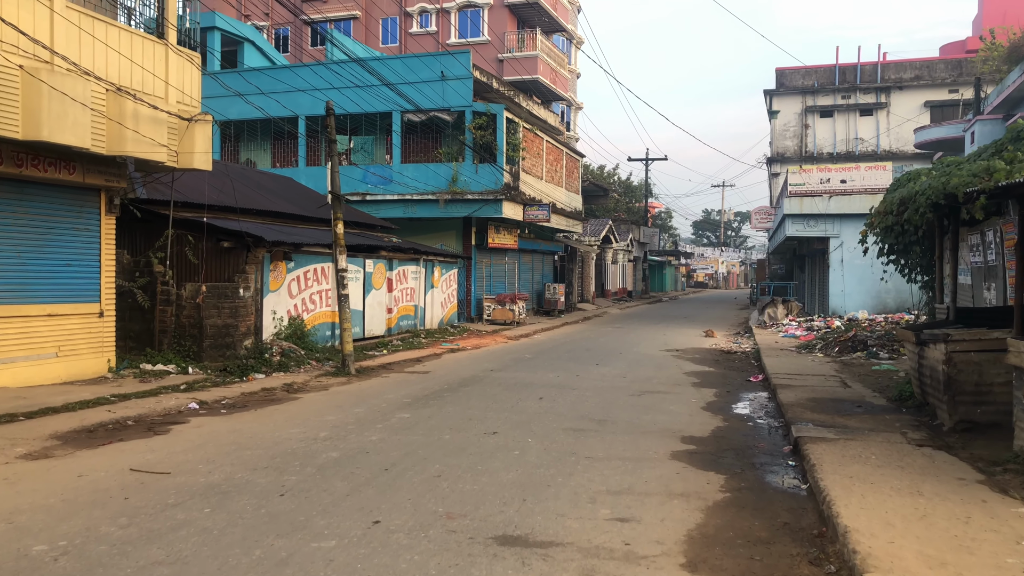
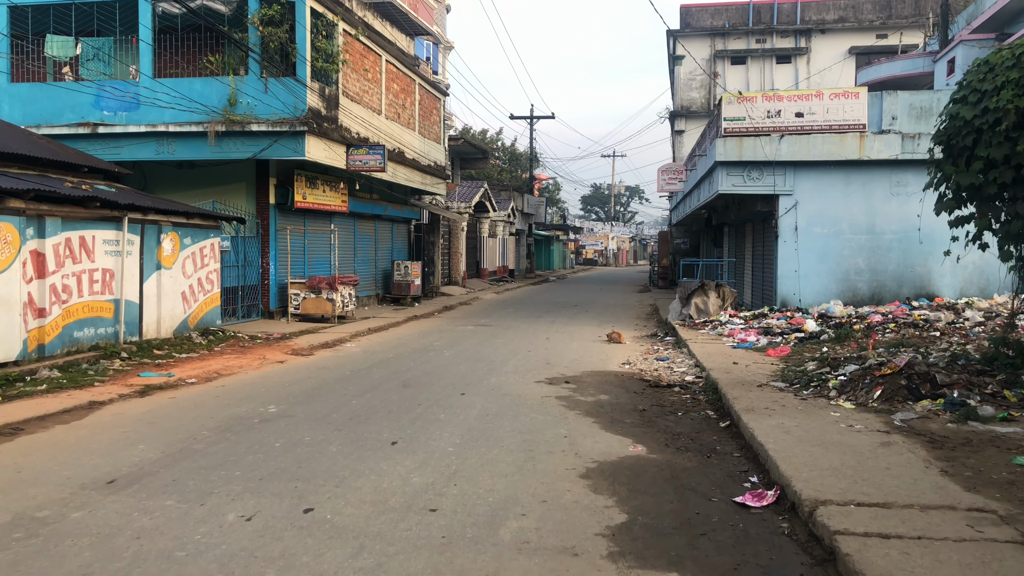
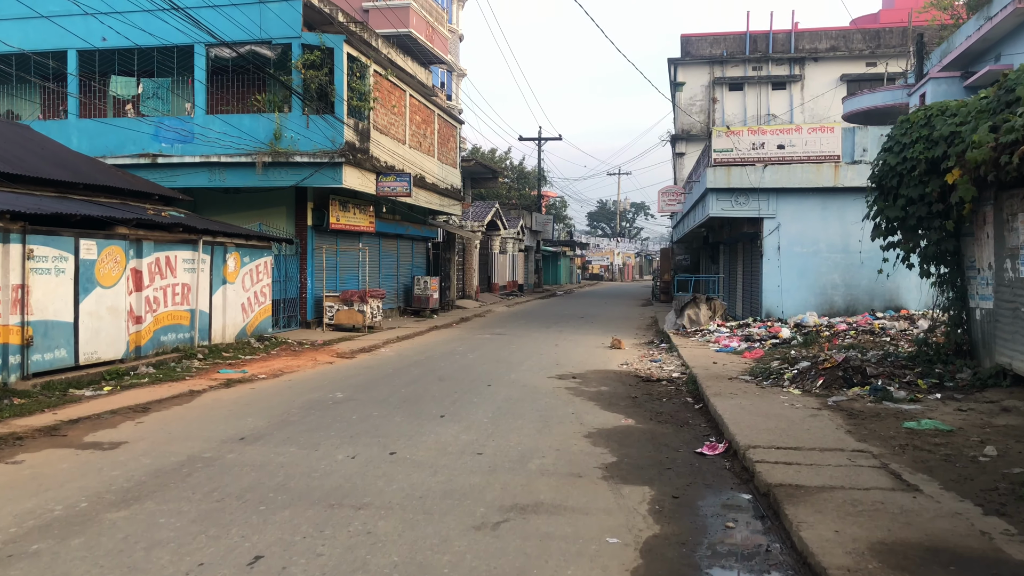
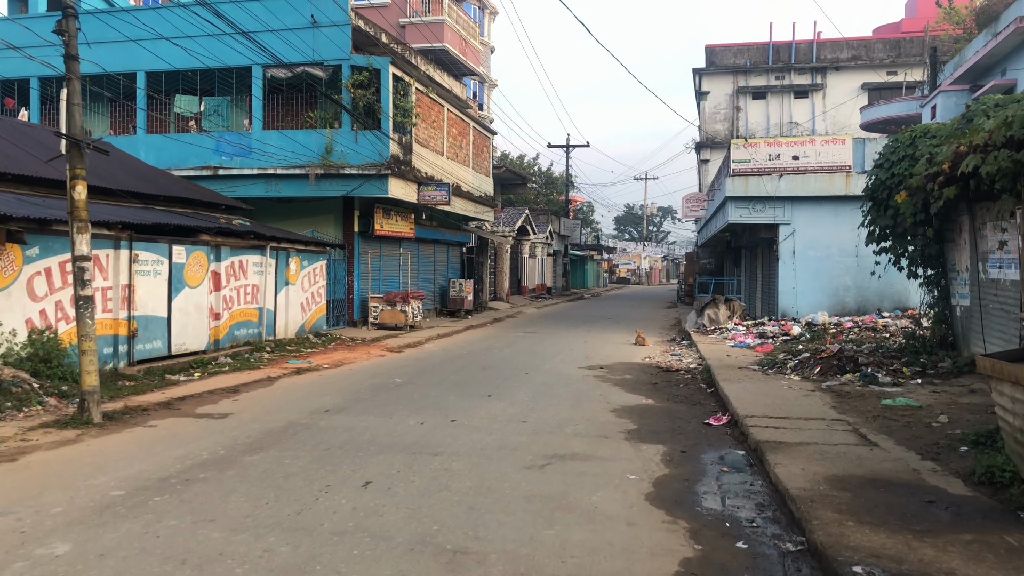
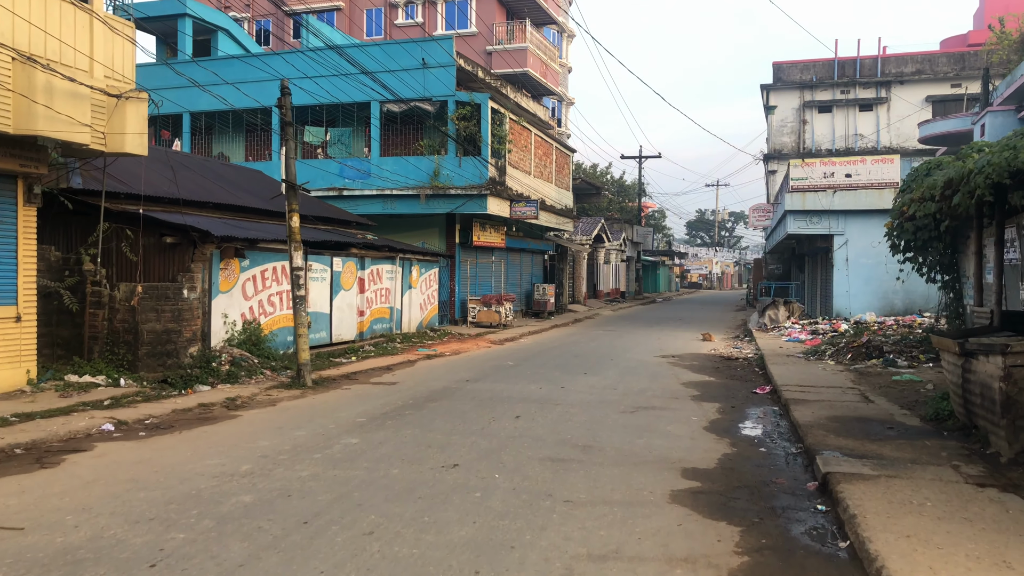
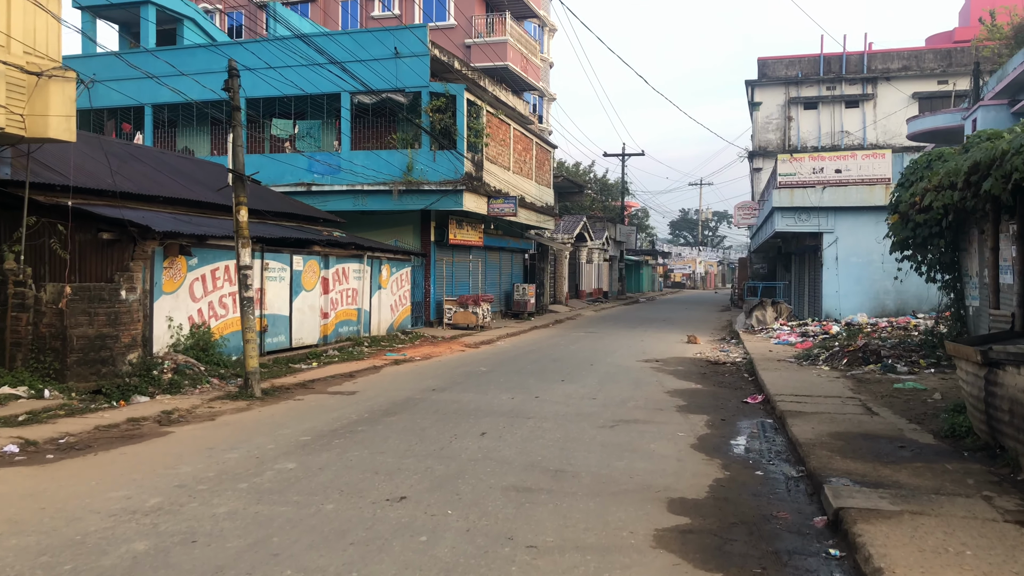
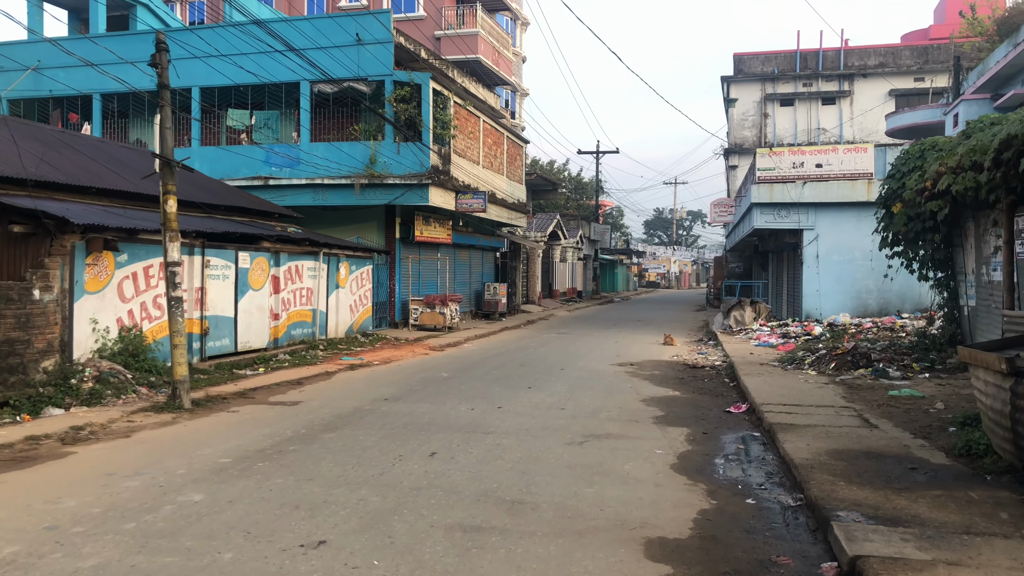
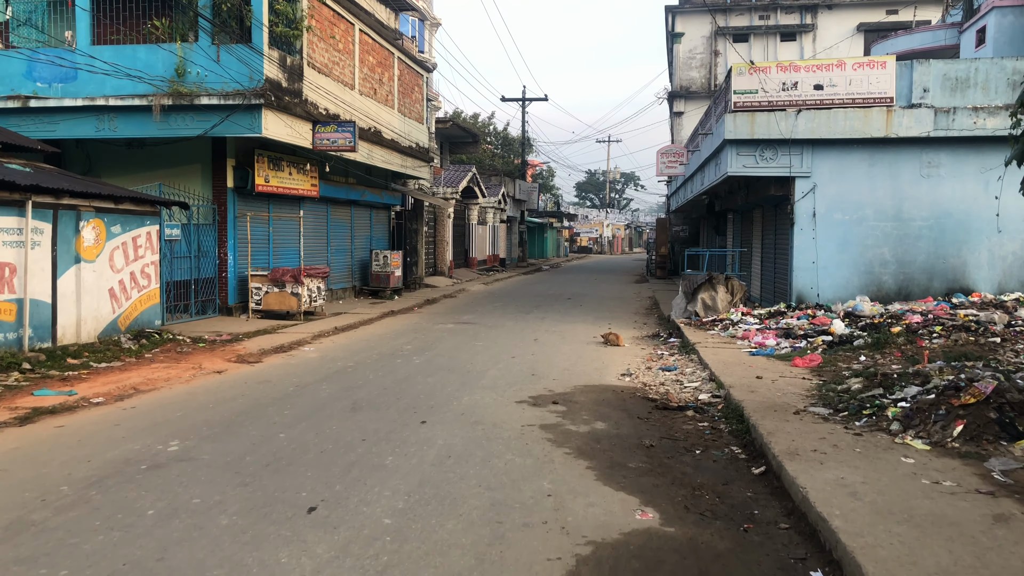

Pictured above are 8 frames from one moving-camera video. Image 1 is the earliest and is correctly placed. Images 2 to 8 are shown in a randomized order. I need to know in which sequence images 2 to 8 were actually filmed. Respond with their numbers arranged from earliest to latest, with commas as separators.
5, 6, 7, 4, 3, 2, 8
